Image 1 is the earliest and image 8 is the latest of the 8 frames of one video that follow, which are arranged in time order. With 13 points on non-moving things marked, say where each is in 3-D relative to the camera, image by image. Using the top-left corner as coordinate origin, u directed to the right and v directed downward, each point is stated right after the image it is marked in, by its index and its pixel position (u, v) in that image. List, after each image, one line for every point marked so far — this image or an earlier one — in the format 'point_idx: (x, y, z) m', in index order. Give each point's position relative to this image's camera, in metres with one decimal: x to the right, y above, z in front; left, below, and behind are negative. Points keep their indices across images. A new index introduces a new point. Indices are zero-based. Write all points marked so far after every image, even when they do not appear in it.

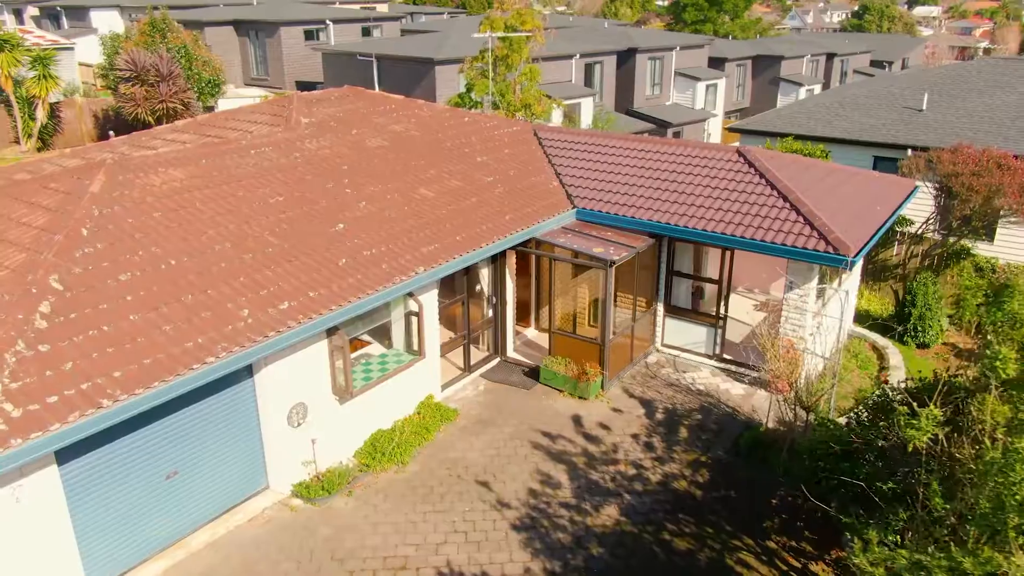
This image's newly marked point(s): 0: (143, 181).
0: (-4.6, +1.3, +9.9) m
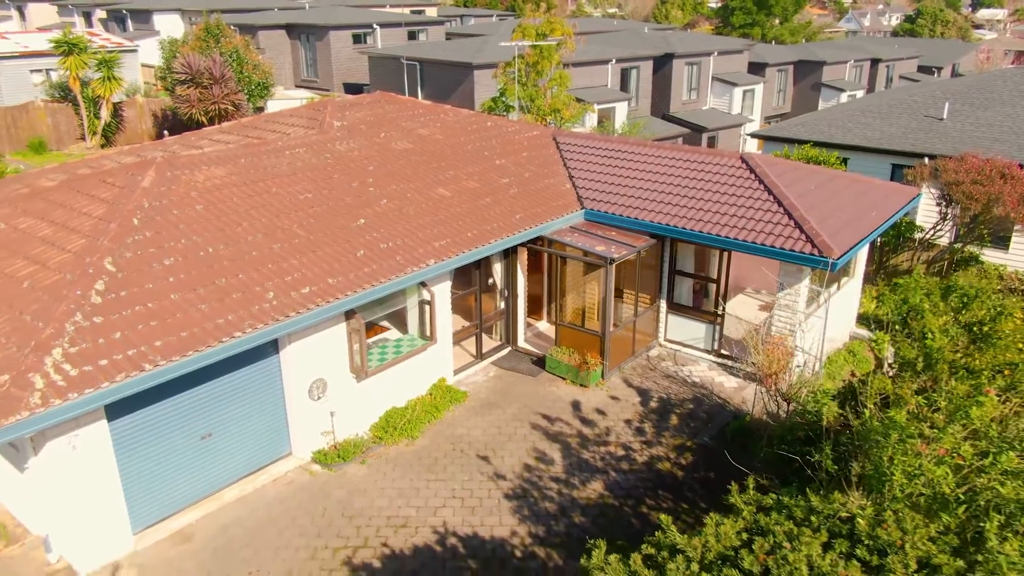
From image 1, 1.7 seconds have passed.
0: (-4.5, +1.6, +11.1) m
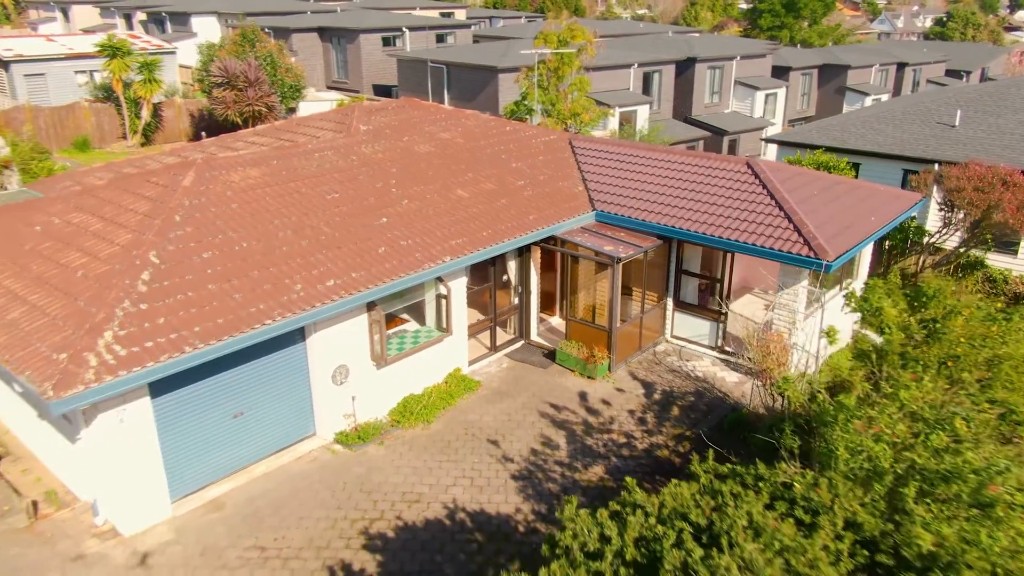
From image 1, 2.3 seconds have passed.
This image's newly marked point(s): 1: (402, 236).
0: (-4.3, +1.7, +12.0) m
1: (-1.6, +0.8, +11.7) m
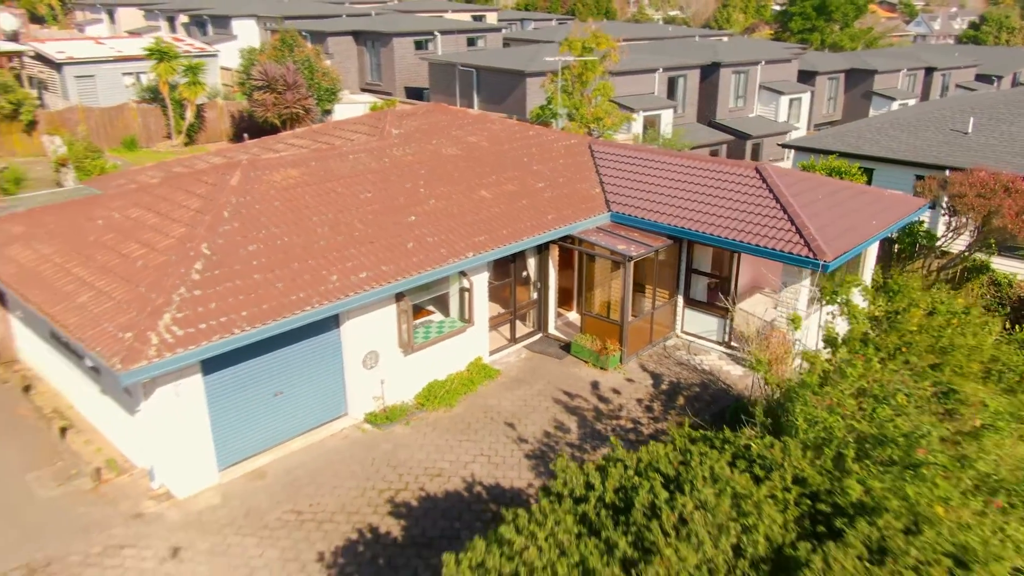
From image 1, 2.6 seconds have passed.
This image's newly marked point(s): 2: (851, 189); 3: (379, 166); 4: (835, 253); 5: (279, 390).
0: (-4.0, +1.8, +13.0) m
1: (-1.3, +0.9, +12.7) m
2: (+6.4, +1.8, +14.9) m
3: (-2.4, +2.2, +14.3) m
4: (+5.1, +0.6, +12.5) m
5: (-3.3, -1.4, +11.2) m
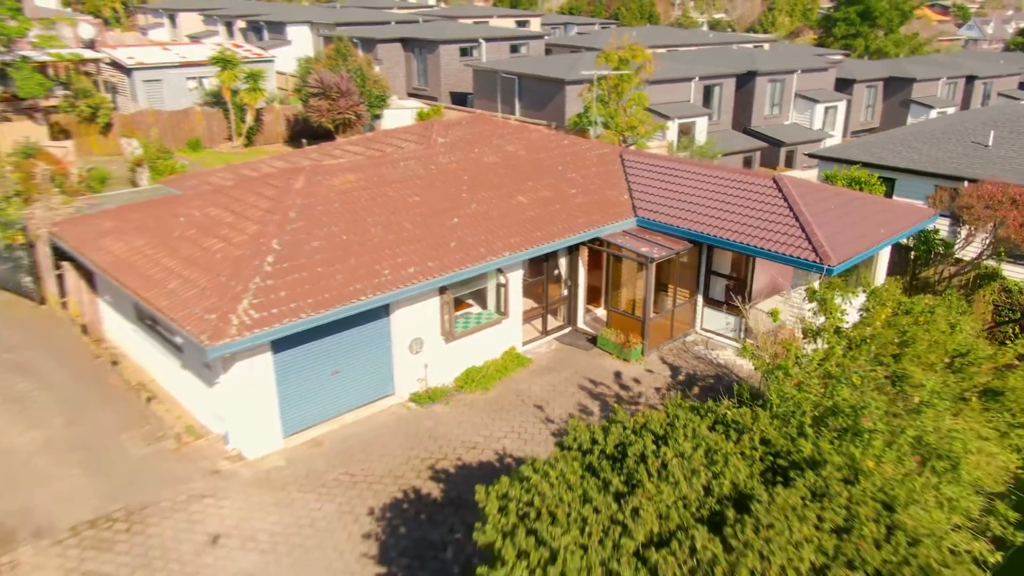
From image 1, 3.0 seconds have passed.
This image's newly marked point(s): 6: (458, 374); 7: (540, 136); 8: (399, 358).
0: (-3.4, +2.0, +14.6) m
1: (-0.7, +1.0, +14.2) m
2: (+7.0, +1.8, +15.9) m
3: (-1.7, +2.3, +15.8) m
4: (+5.6, +0.5, +13.6) m
5: (-2.8, -1.3, +12.8) m
6: (-1.0, -1.5, +14.3) m
7: (+0.7, +3.6, +18.8) m
8: (-1.9, -1.2, +13.4) m
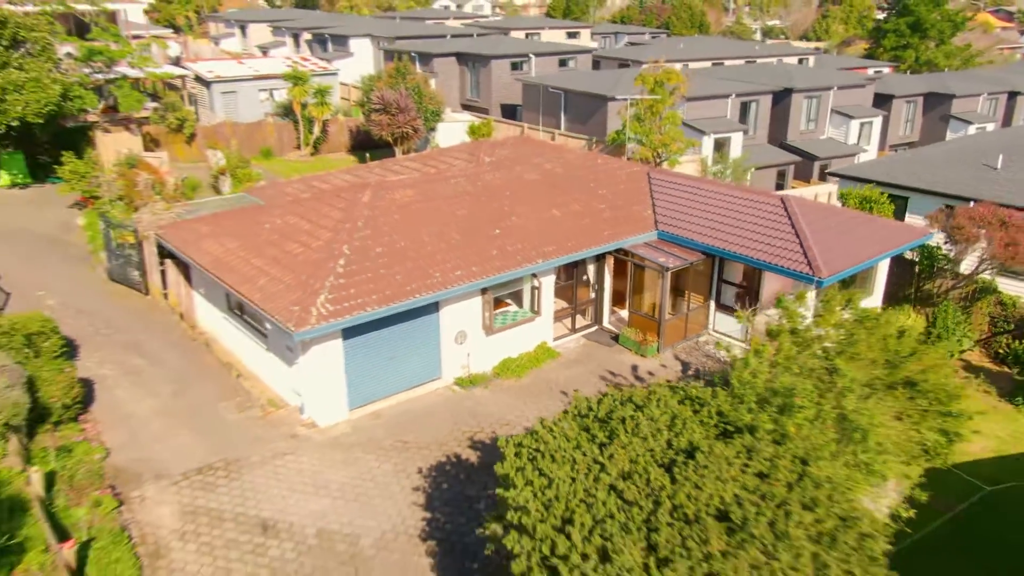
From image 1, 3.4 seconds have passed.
0: (-2.6, +2.0, +17.1) m
1: (-0.1, +0.9, +16.5) m
2: (+7.8, +1.5, +17.8) m
3: (-0.9, +2.3, +18.2) m
4: (+6.2, +0.3, +15.5) m
5: (-2.3, -1.3, +15.3) m
6: (-0.4, -1.6, +16.7) m
7: (+1.7, +3.5, +21.1) m
8: (-1.3, -1.2, +15.8) m
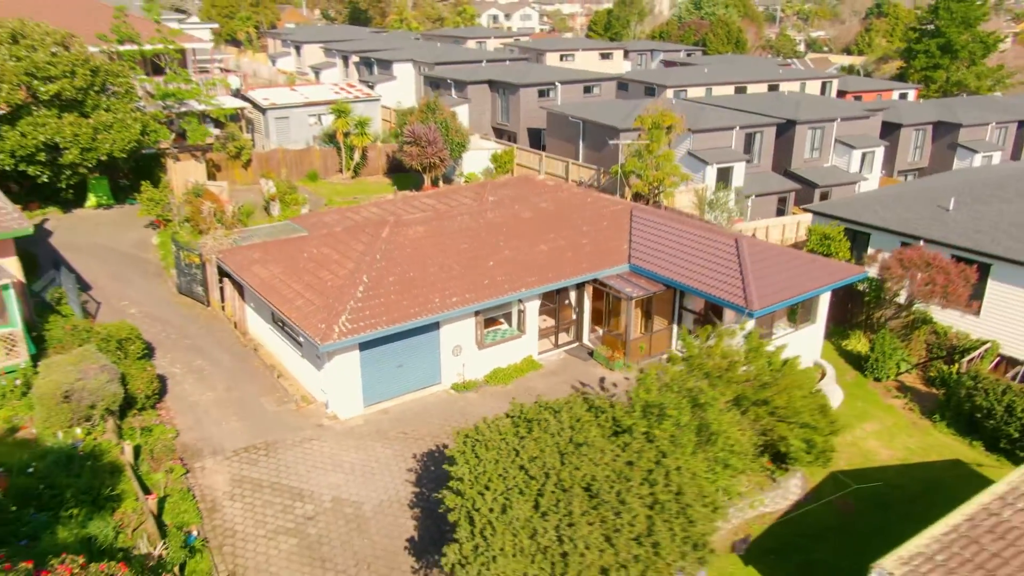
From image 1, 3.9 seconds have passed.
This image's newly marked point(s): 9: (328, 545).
0: (-2.8, +1.5, +20.9) m
1: (-0.3, +0.3, +20.1) m
2: (+7.7, +0.8, +20.9) m
3: (-1.0, +1.7, +21.8) m
4: (+5.9, -0.4, +18.7) m
5: (-2.7, -1.8, +19.0) m
6: (-0.6, -2.1, +20.3) m
7: (+1.8, +2.9, +24.5) m
8: (-1.7, -1.7, +19.5) m
9: (-3.3, -4.6, +14.2) m
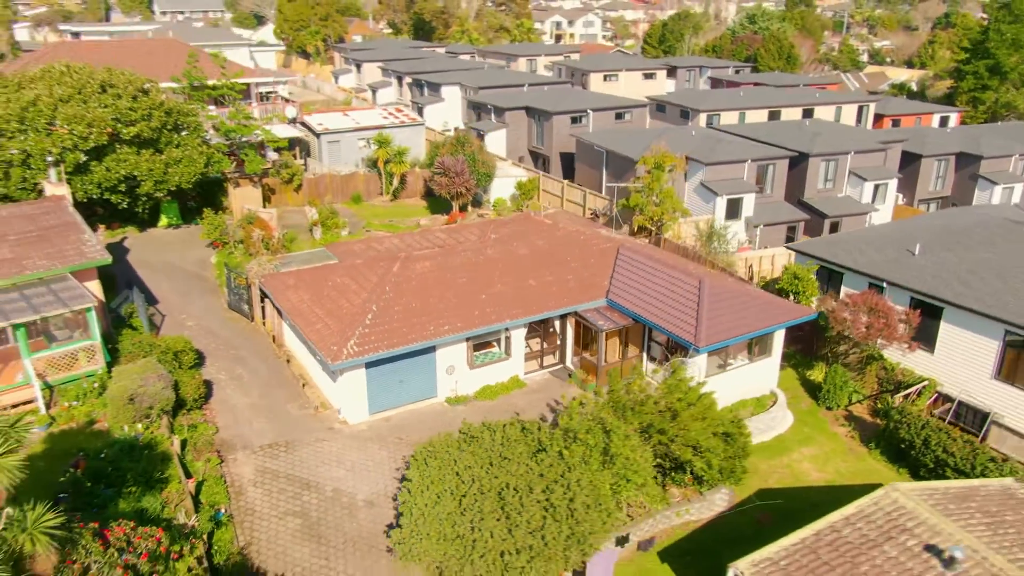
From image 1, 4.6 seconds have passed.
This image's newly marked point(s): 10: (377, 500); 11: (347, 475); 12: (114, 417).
0: (-3.0, +0.7, +24.6) m
1: (-0.7, -0.5, +23.6) m
2: (+7.4, -0.4, +23.8) m
3: (-1.1, +0.9, +25.4) m
4: (+5.4, -1.5, +21.8) m
5: (-3.2, -2.6, +22.7) m
6: (-1.1, -3.0, +23.9) m
7: (+1.9, +2.0, +27.9) m
8: (-2.1, -2.6, +23.2) m
9: (-4.3, -5.4, +18.1) m
10: (-3.2, -5.1, +19.0) m
11: (-4.1, -4.7, +19.9) m
12: (-9.9, -3.2, +19.7) m
